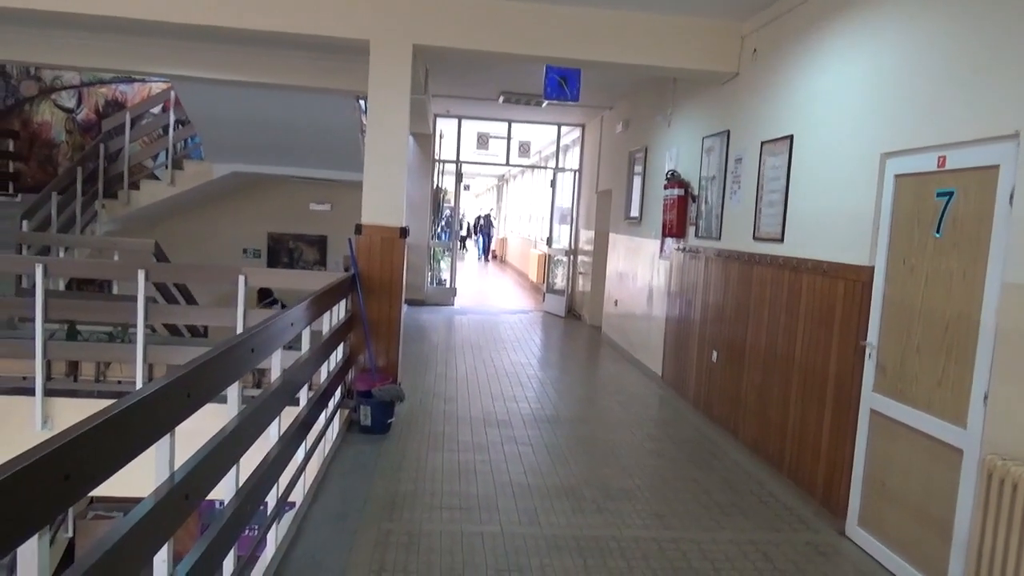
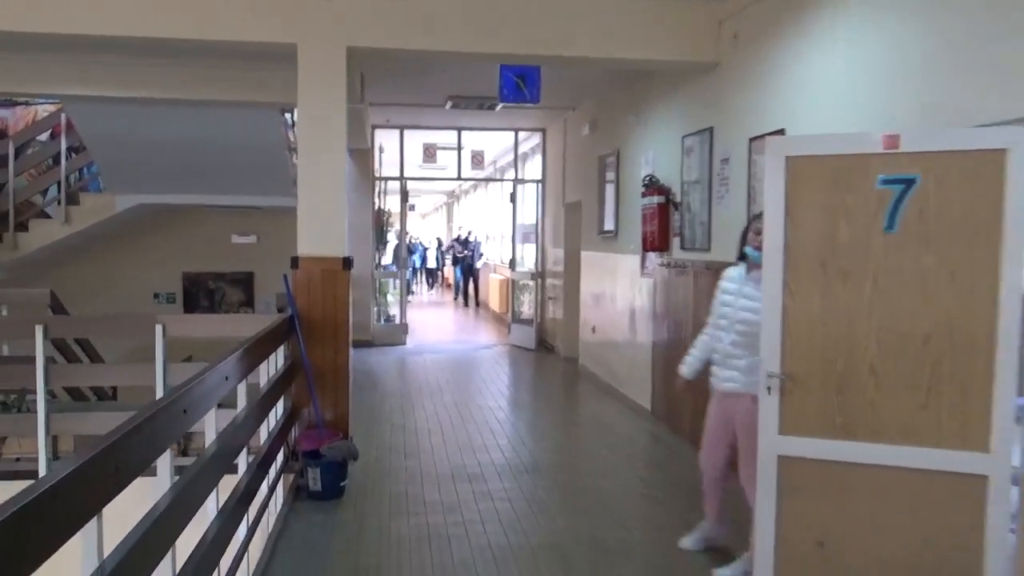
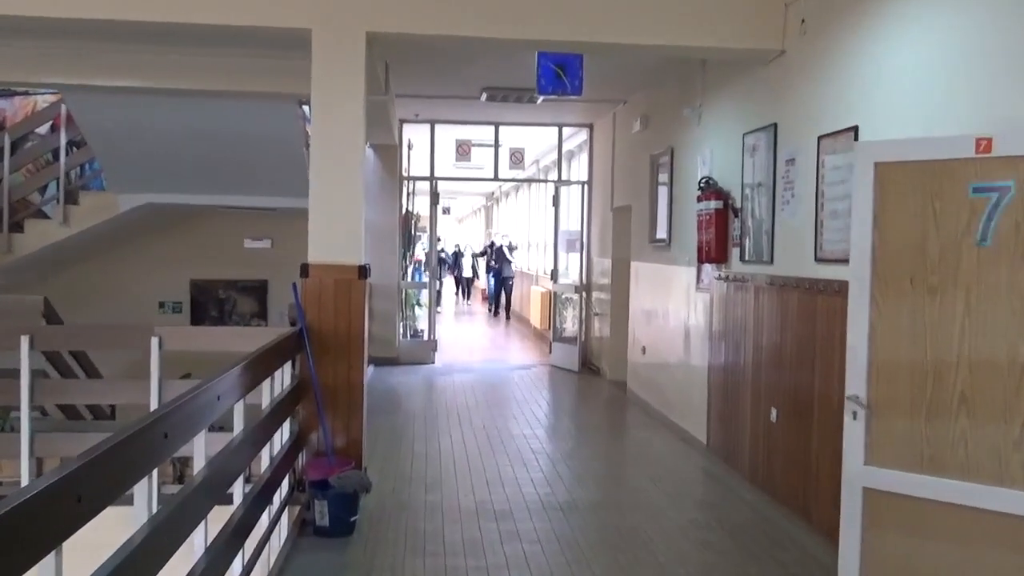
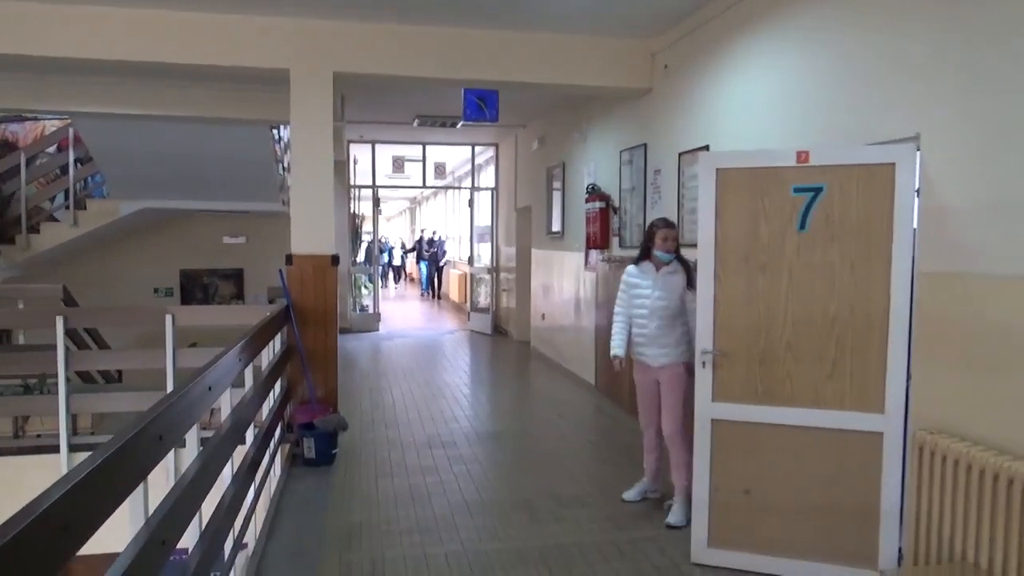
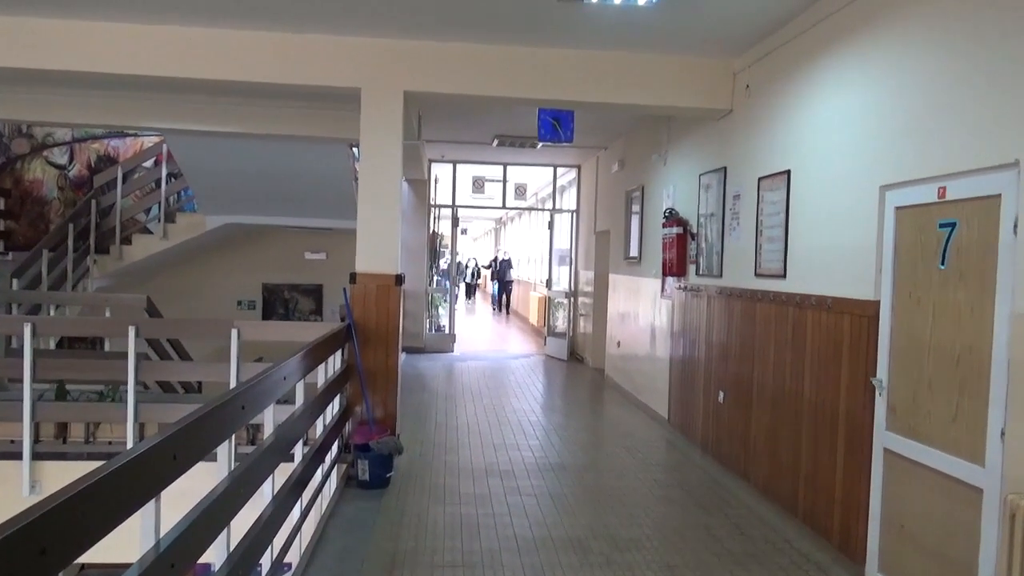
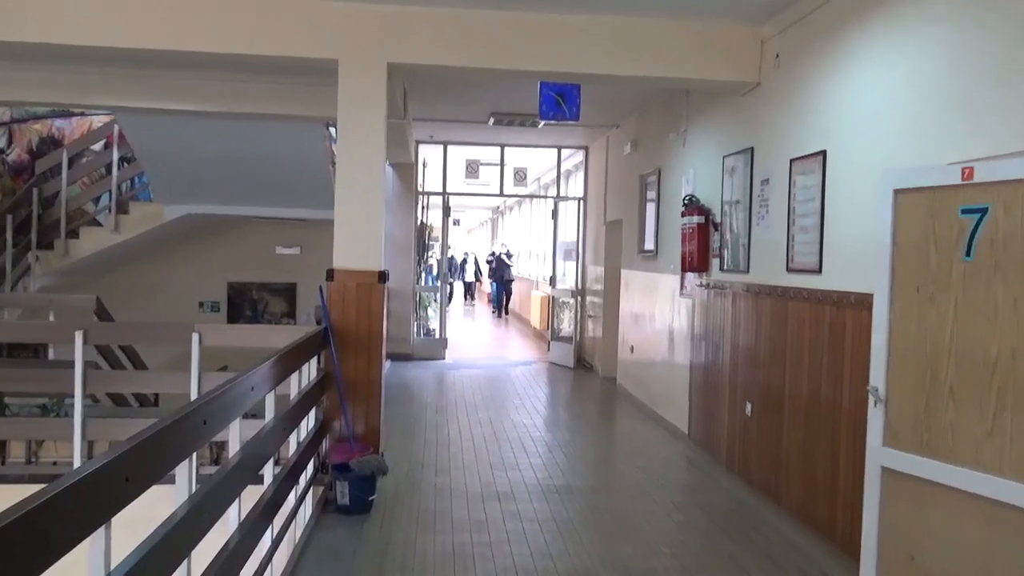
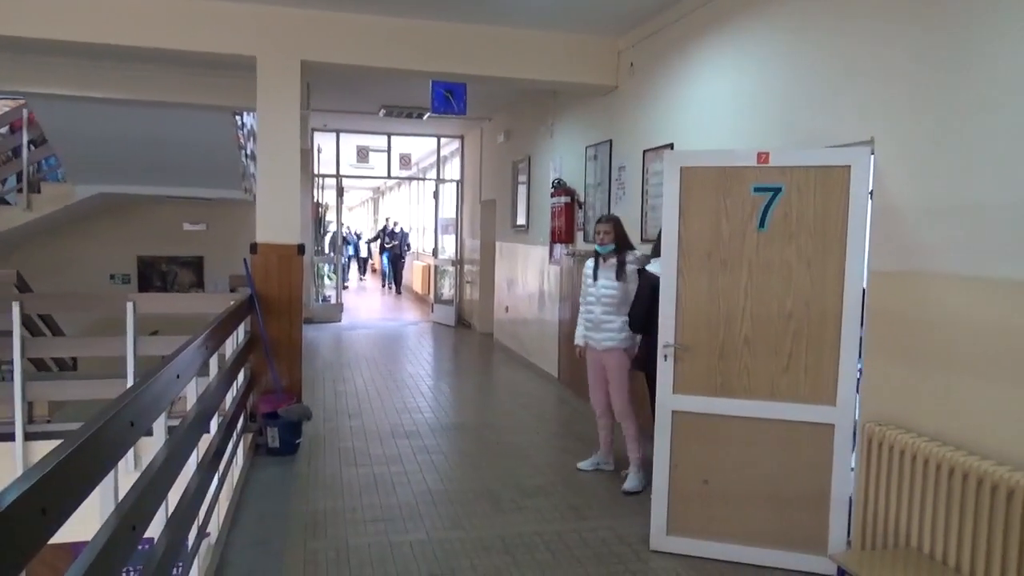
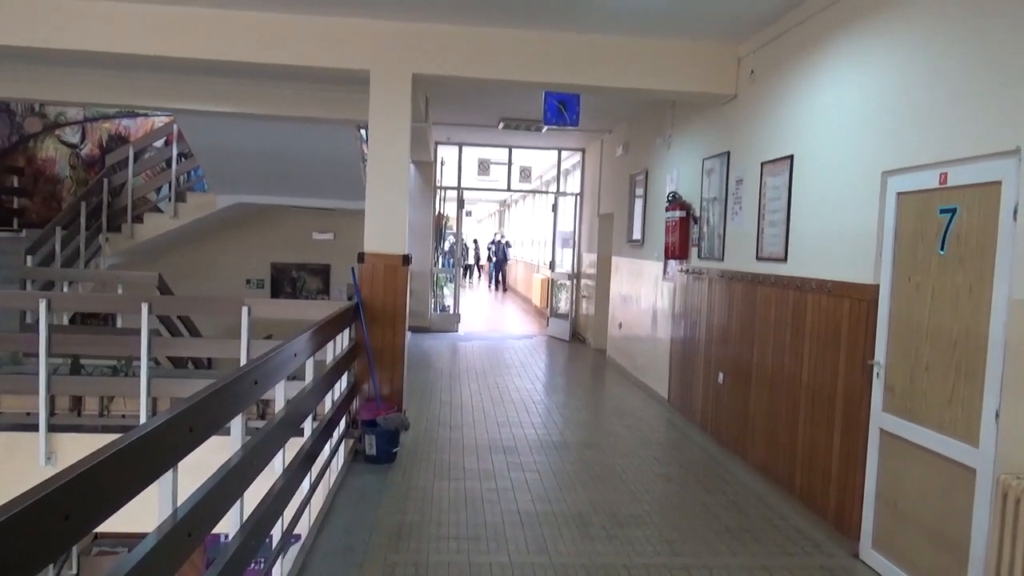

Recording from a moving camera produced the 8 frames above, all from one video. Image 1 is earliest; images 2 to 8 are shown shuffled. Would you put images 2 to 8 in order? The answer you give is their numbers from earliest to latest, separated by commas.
8, 5, 6, 3, 2, 4, 7
